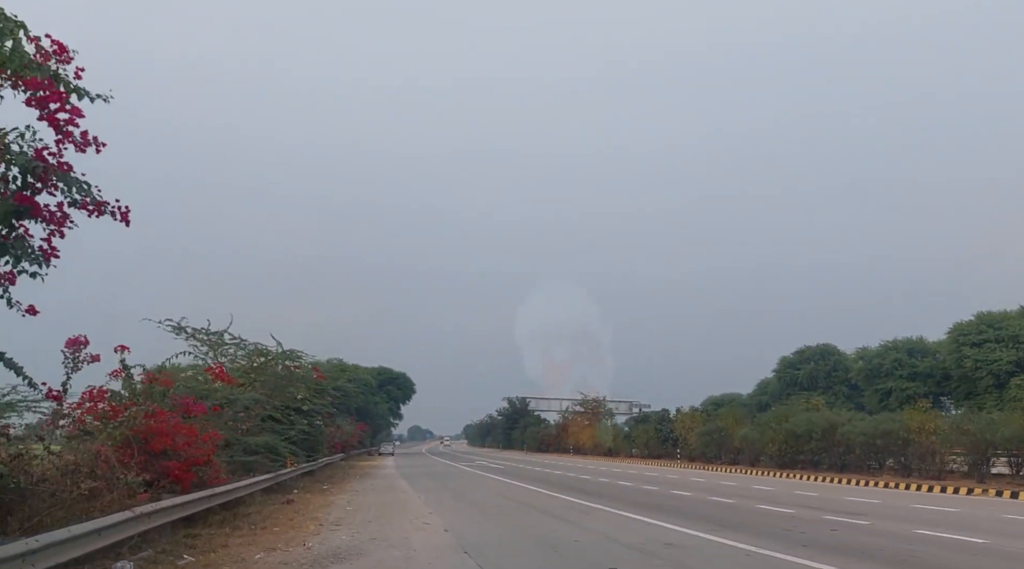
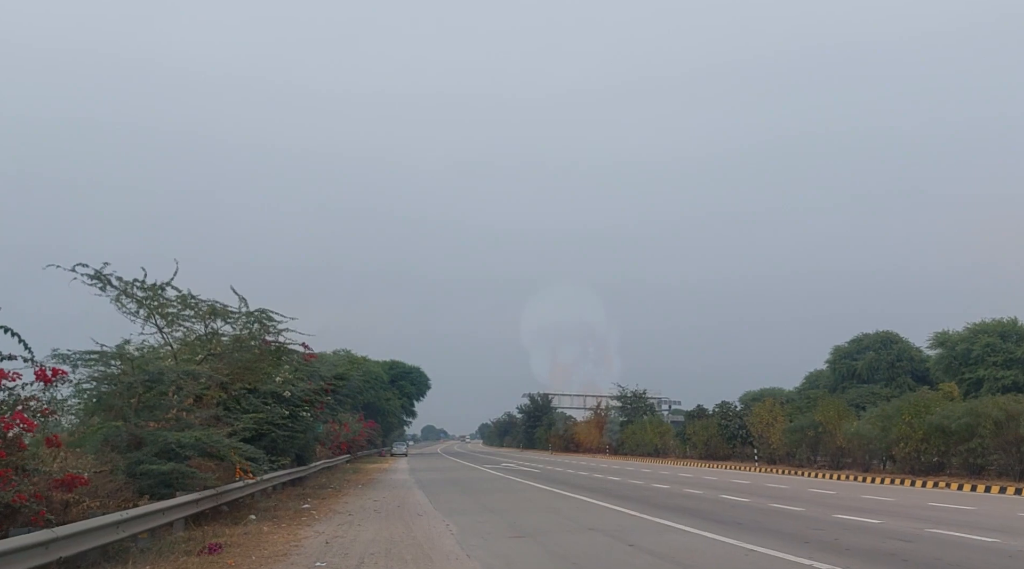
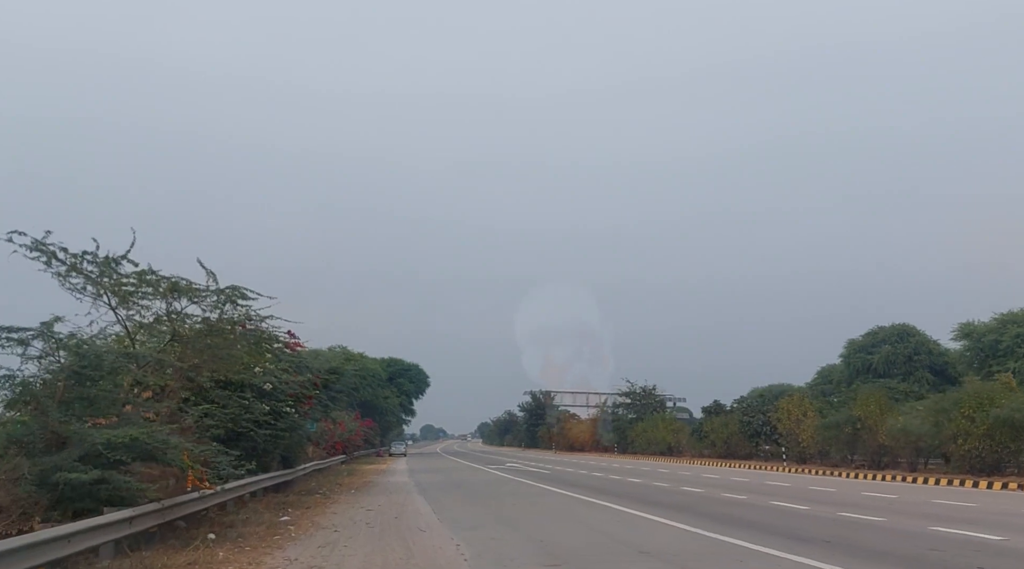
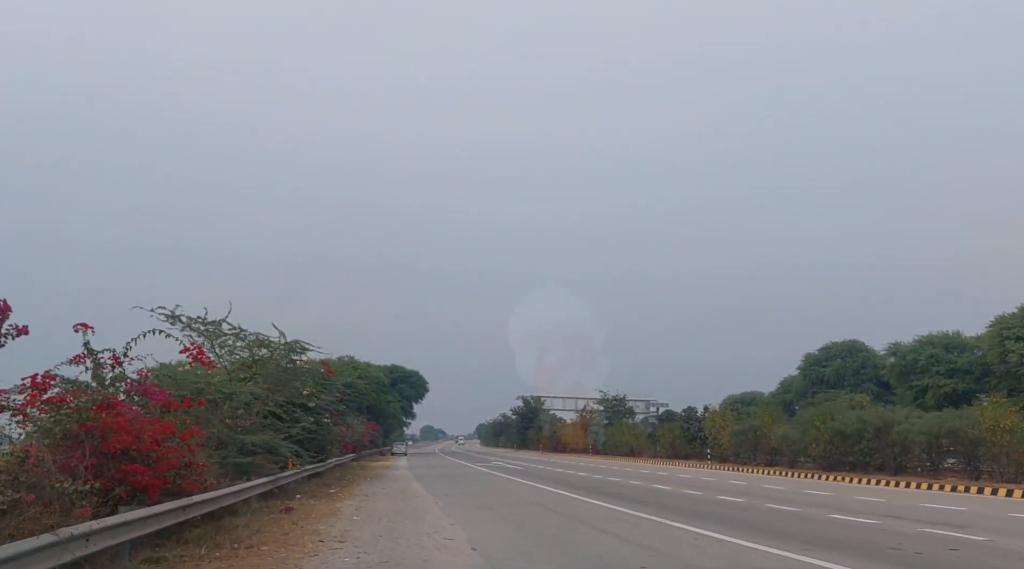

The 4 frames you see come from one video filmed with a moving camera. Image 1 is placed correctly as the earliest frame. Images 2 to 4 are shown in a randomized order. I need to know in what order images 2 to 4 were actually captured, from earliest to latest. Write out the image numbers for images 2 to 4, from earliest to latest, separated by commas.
4, 2, 3
